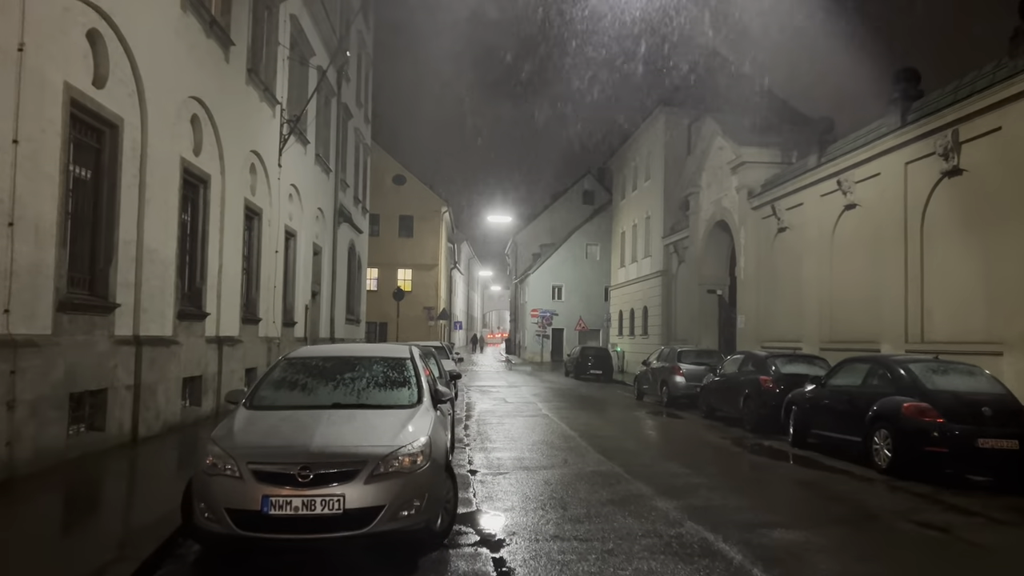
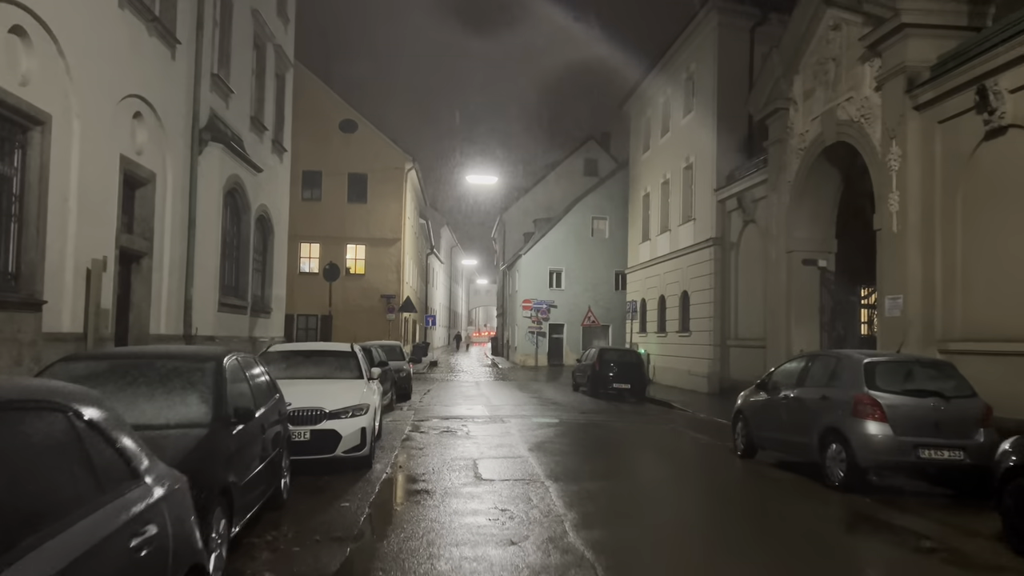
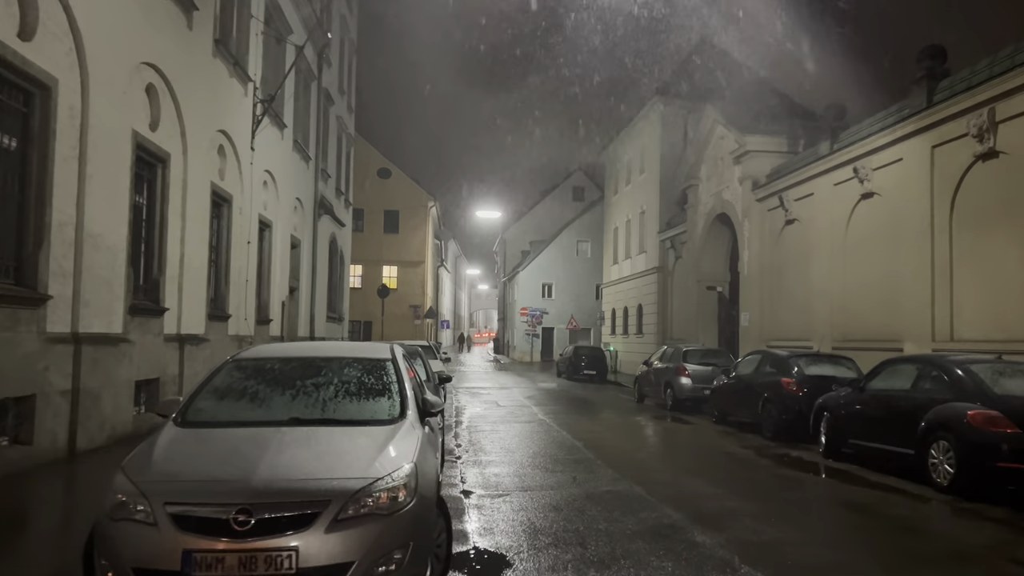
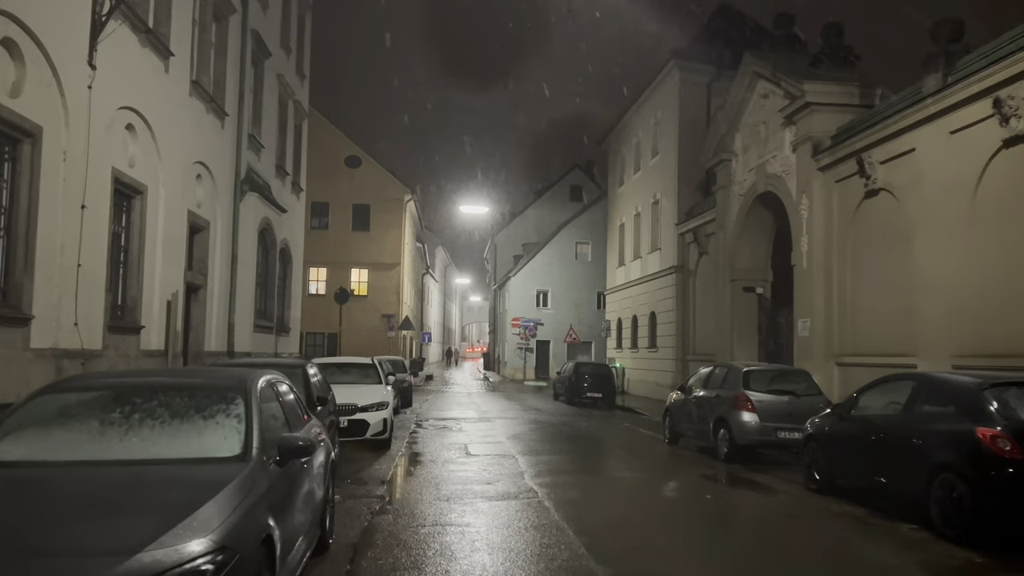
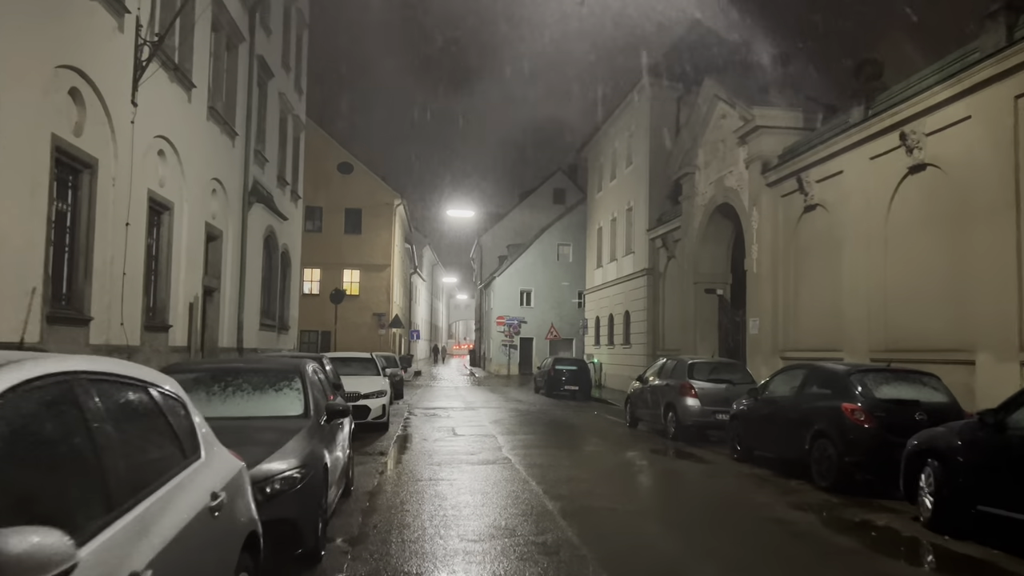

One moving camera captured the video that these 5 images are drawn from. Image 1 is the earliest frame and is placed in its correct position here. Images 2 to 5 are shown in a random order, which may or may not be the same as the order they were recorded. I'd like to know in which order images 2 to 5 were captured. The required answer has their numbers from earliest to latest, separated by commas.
3, 5, 4, 2
